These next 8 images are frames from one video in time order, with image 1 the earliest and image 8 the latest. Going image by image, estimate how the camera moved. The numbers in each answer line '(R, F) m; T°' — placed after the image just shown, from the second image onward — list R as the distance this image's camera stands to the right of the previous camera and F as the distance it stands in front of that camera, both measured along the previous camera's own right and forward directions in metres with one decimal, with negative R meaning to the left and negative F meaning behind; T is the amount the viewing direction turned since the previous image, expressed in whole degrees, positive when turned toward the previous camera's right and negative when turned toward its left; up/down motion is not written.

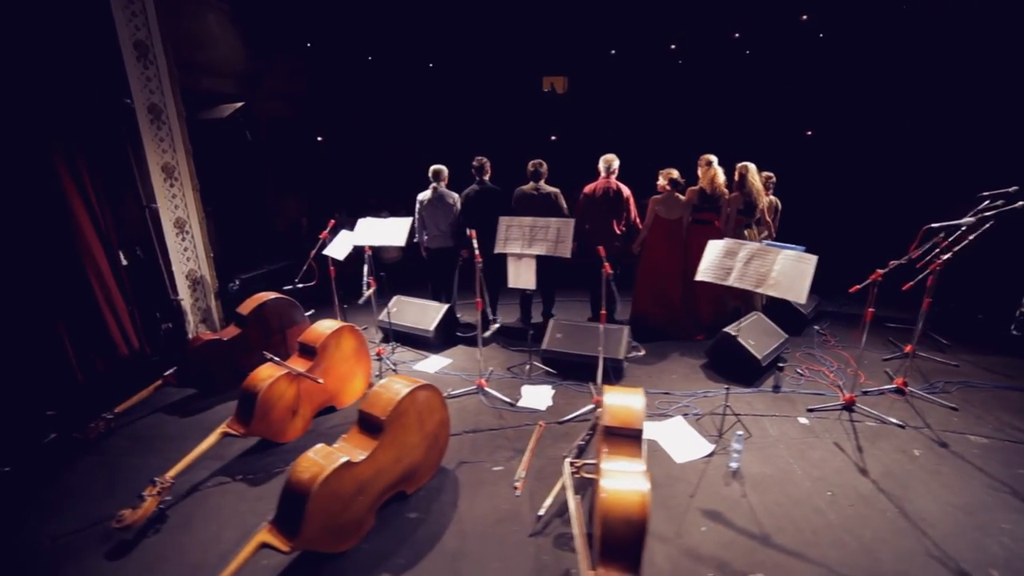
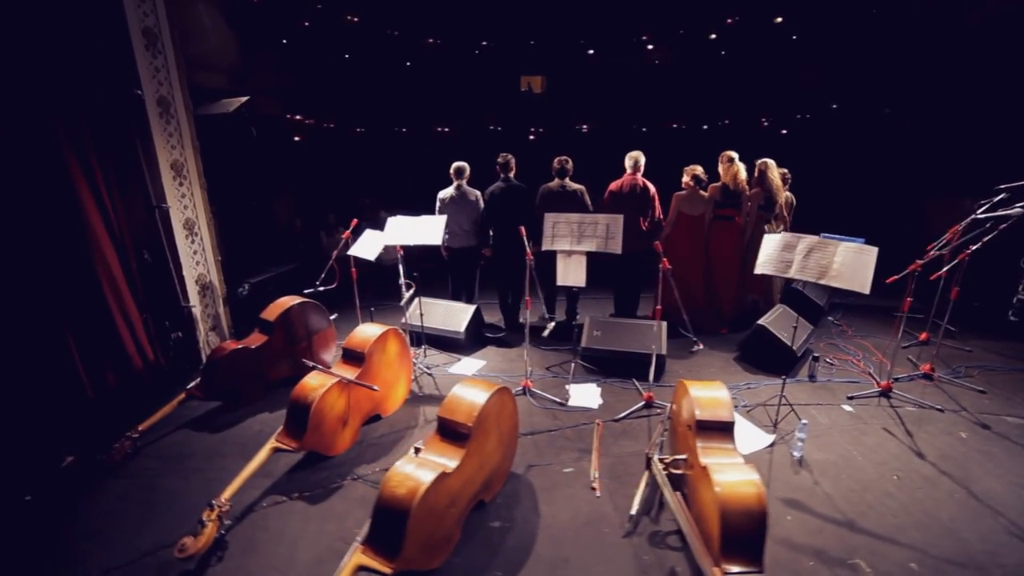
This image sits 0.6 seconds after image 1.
(-0.7, +0.1) m; +4°
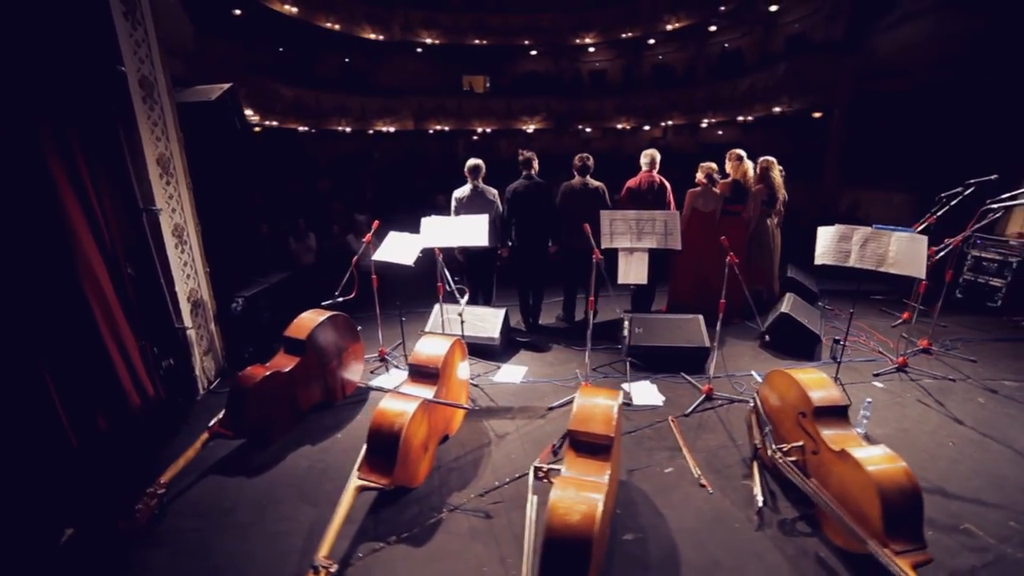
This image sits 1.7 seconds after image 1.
(-1.1, +0.3) m; +10°
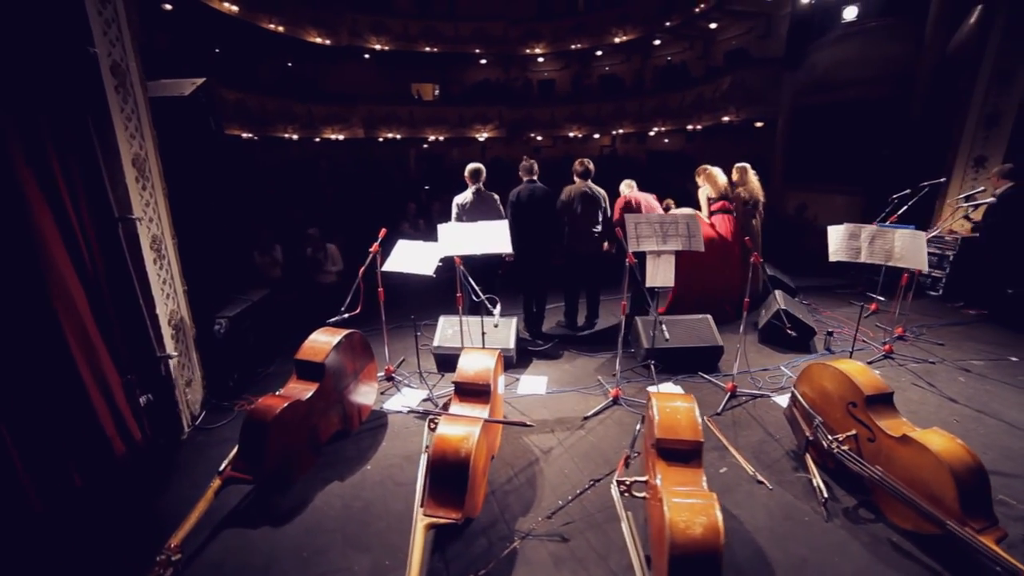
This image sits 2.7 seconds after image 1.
(-0.7, +0.2) m; +8°
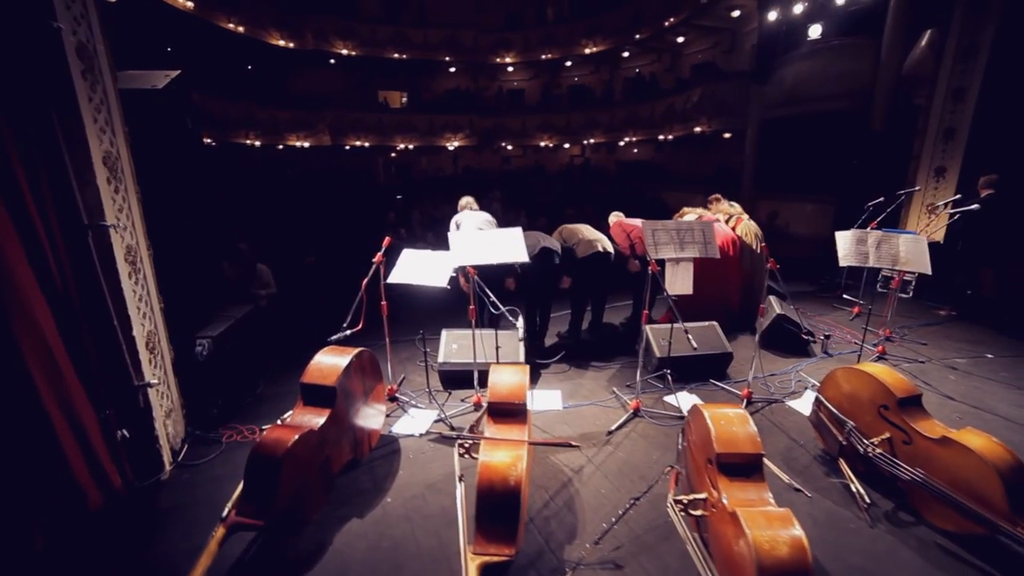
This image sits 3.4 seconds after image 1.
(-0.4, +0.2) m; +5°
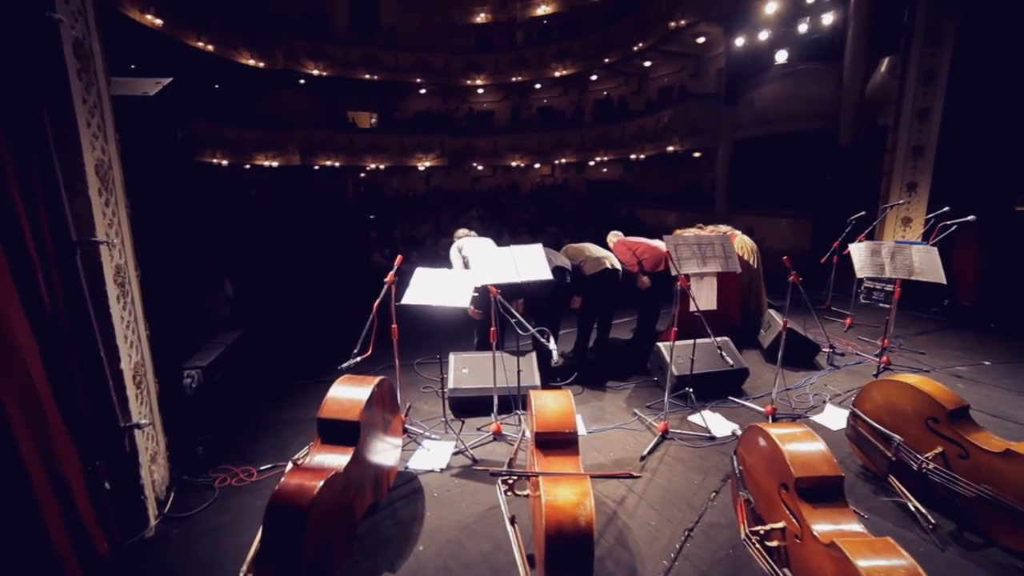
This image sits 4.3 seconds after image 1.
(-0.4, +0.2) m; +5°
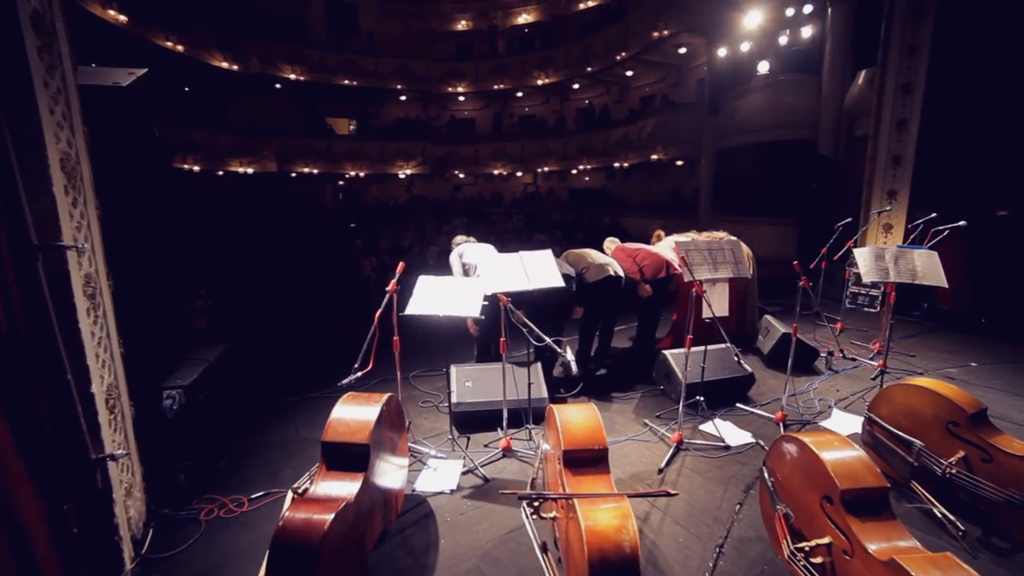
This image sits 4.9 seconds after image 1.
(-0.2, +0.2) m; +3°
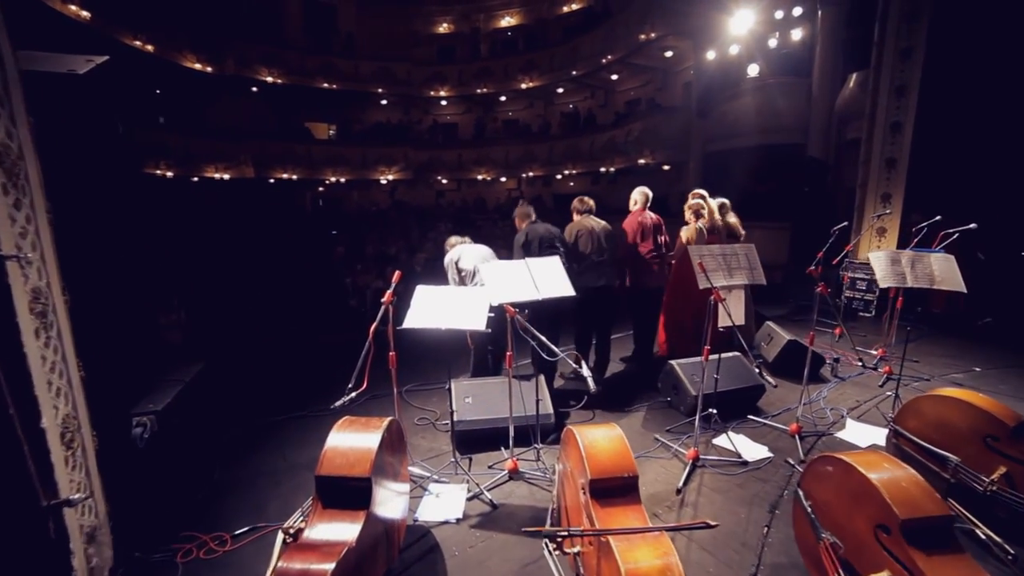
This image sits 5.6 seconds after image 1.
(-0.2, +0.2) m; +2°
